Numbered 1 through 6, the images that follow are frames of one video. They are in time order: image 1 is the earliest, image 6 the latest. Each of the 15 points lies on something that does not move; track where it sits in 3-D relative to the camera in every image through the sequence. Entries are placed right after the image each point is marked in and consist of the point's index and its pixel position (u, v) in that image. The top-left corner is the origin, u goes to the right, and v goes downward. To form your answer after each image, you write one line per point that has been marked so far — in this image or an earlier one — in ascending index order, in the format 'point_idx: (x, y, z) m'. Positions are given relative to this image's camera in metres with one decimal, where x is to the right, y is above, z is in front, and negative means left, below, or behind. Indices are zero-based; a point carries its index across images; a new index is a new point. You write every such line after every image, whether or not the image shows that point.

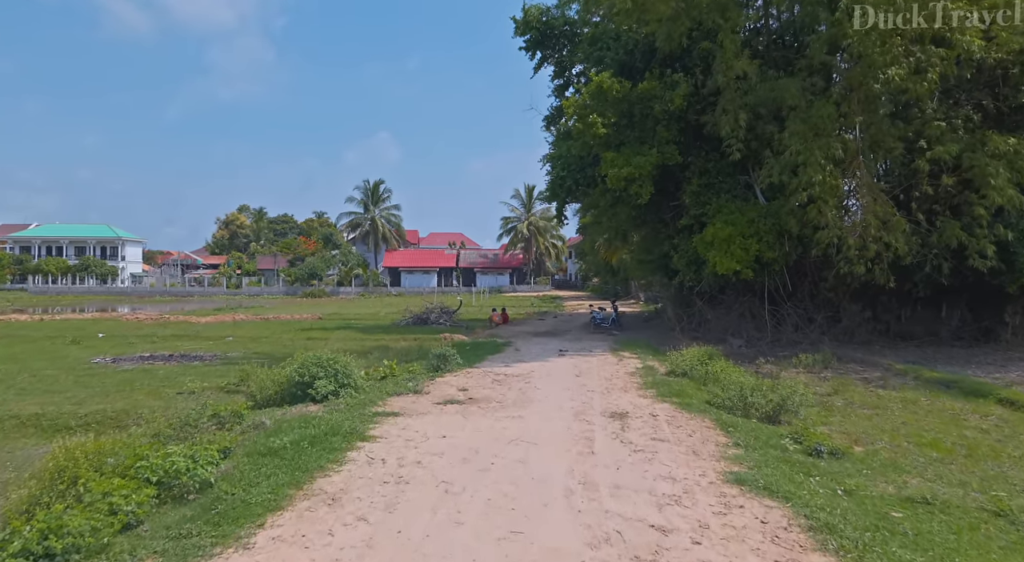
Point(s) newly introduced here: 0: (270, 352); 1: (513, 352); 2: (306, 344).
0: (-5.5, -1.6, +15.9) m
1: (0.0, -1.5, +14.9) m
2: (-5.3, -1.6, +18.2) m
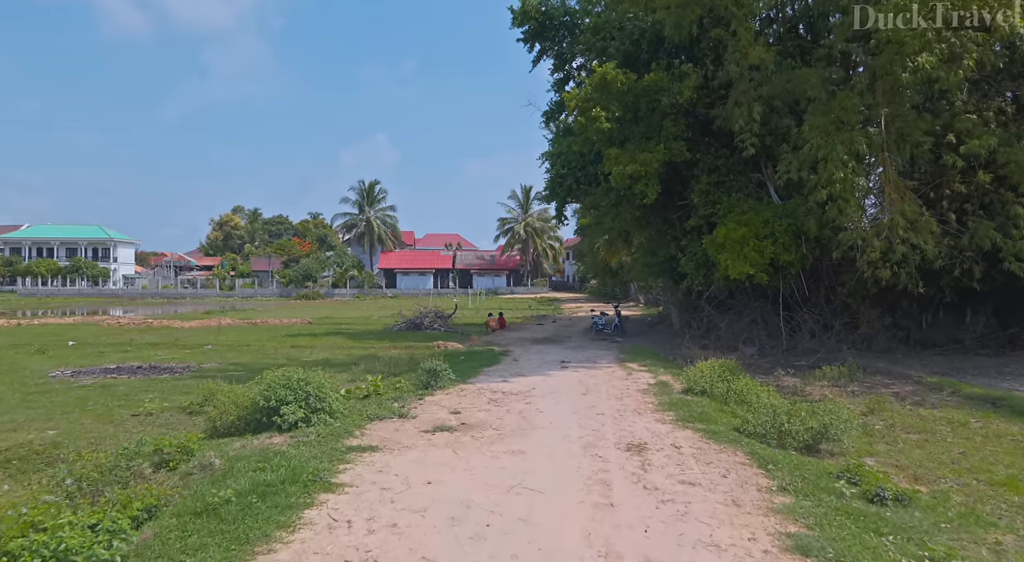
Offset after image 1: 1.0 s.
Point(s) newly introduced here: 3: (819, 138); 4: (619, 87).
0: (-5.5, -1.7, +14.7) m
1: (0.0, -1.6, +13.7) m
2: (-5.4, -1.7, +17.1) m
3: (+6.2, +2.9, +14.1) m
4: (+2.7, +4.8, +17.4) m
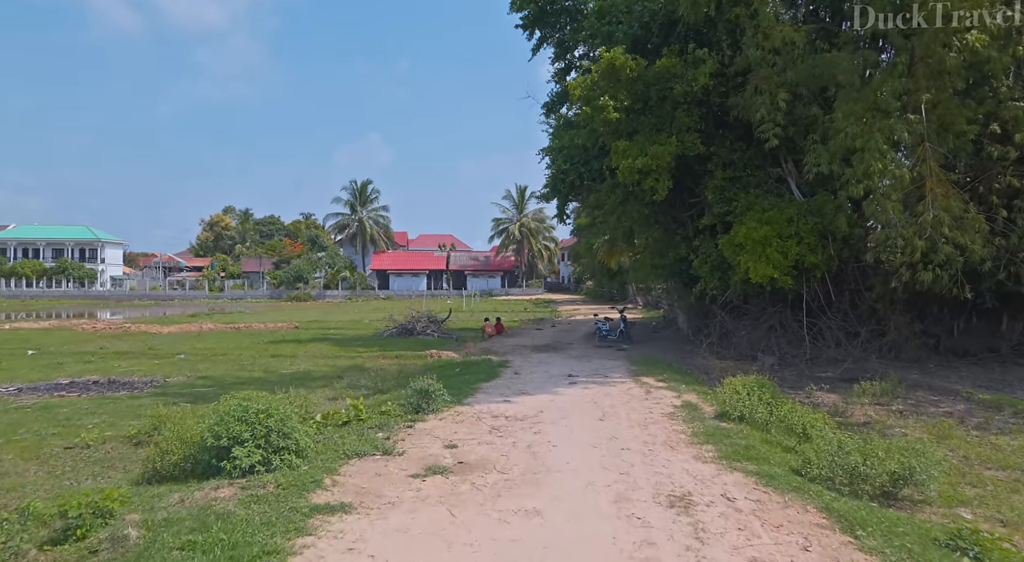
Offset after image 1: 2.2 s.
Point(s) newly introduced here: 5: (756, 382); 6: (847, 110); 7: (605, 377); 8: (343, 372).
0: (-5.5, -1.8, +13.3) m
1: (0.0, -1.7, +12.3) m
2: (-5.4, -1.8, +15.6) m
3: (+6.2, +2.8, +12.7) m
4: (+2.7, +4.7, +16.0) m
5: (+3.4, -1.4, +9.7) m
6: (+6.2, +3.2, +12.9) m
7: (+1.6, -1.7, +12.2) m
8: (-3.4, -1.8, +14.1) m
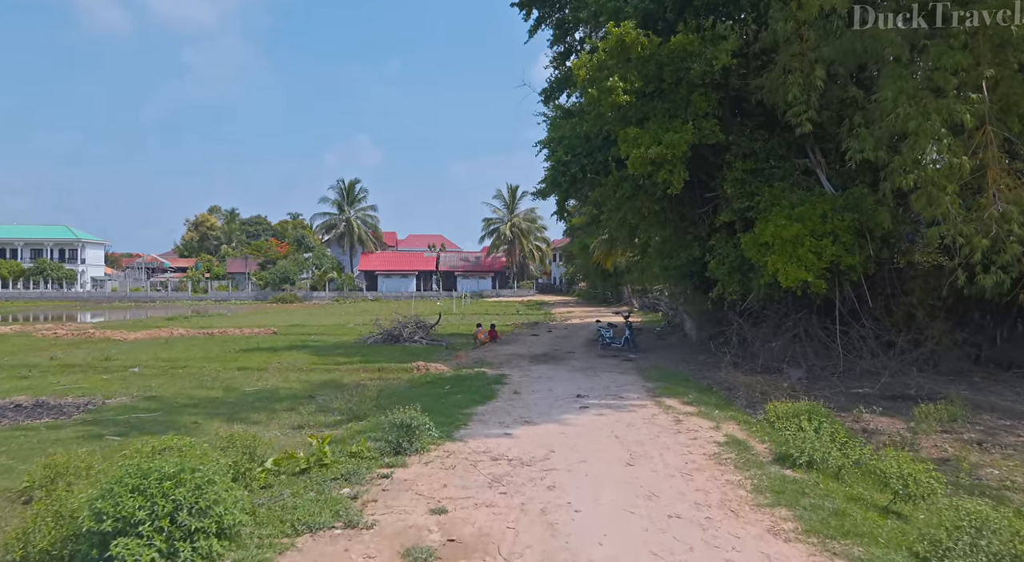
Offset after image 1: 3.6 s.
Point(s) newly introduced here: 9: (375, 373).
0: (-5.5, -1.9, +11.4) m
1: (0.0, -1.8, +10.5) m
2: (-5.4, -1.9, +13.7) m
3: (+6.2, +2.7, +11.0) m
4: (+2.6, +4.7, +14.3) m
5: (+3.4, -1.5, +7.9) m
6: (+6.2, +3.1, +11.2) m
7: (+1.6, -1.7, +10.4) m
8: (-3.4, -1.9, +12.3) m
9: (-2.8, -1.9, +14.6) m
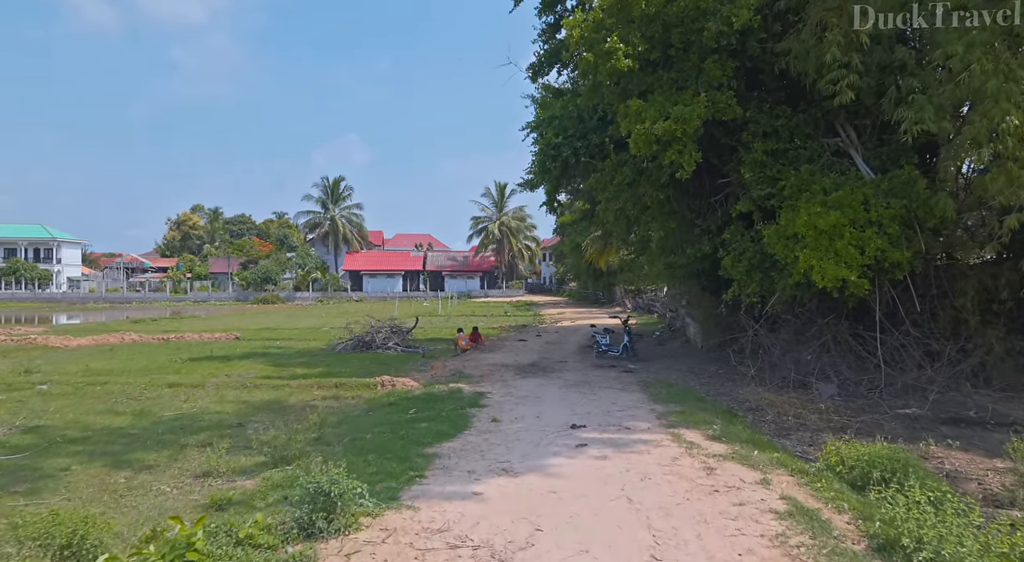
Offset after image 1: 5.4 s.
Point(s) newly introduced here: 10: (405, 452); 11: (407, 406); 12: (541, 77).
0: (-5.8, -1.9, +9.0) m
1: (-0.3, -1.8, +8.2) m
2: (-5.8, -1.9, +11.4) m
3: (+5.9, +2.7, +8.9) m
4: (+2.3, +4.7, +12.1) m
5: (+3.2, -1.4, +5.7) m
6: (+5.9, +3.1, +9.1) m
7: (+1.3, -1.7, +8.2) m
8: (-3.7, -1.9, +10.0) m
9: (-3.2, -1.9, +12.3) m
10: (-1.1, -1.8, +7.3) m
11: (-1.6, -1.9, +10.7) m
12: (+0.8, +5.1, +17.5) m
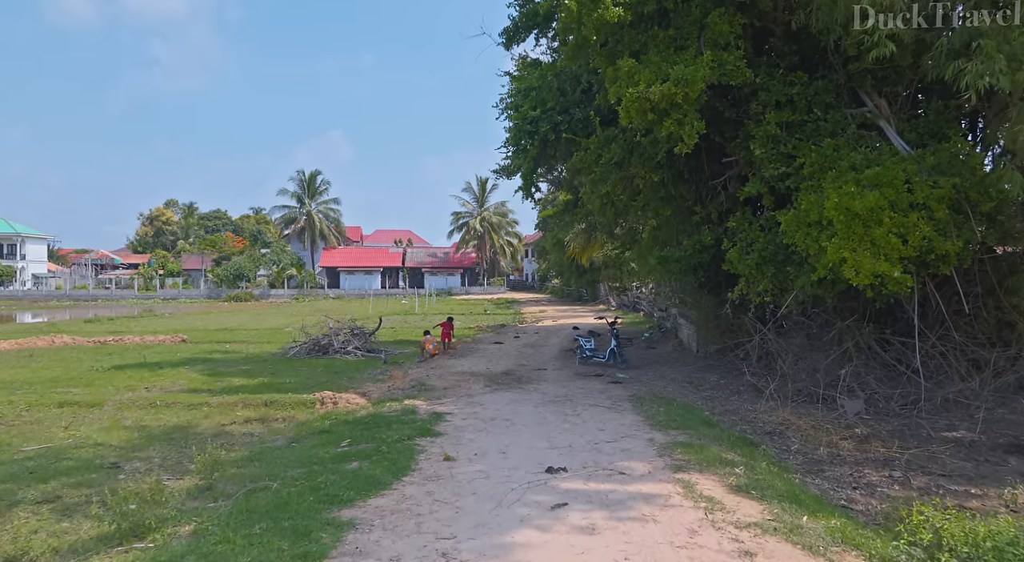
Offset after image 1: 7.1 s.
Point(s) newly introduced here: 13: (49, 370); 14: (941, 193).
0: (-6.2, -1.8, +6.8) m
1: (-0.7, -1.7, +6.1) m
2: (-6.2, -1.9, +9.1) m
3: (+5.5, +2.8, +6.9) m
4: (+1.8, +4.7, +10.0) m
5: (+2.8, -1.4, +3.7) m
6: (+5.4, +3.1, +7.1) m
7: (+0.9, -1.7, +6.1) m
8: (-4.2, -1.9, +7.8) m
9: (-3.7, -1.9, +10.2) m
10: (-1.5, -1.7, +5.1) m
11: (-2.1, -1.8, +8.5) m
12: (+0.1, +5.2, +15.4) m
13: (-10.2, -1.9, +15.3) m
14: (+5.4, +1.1, +8.8) m
